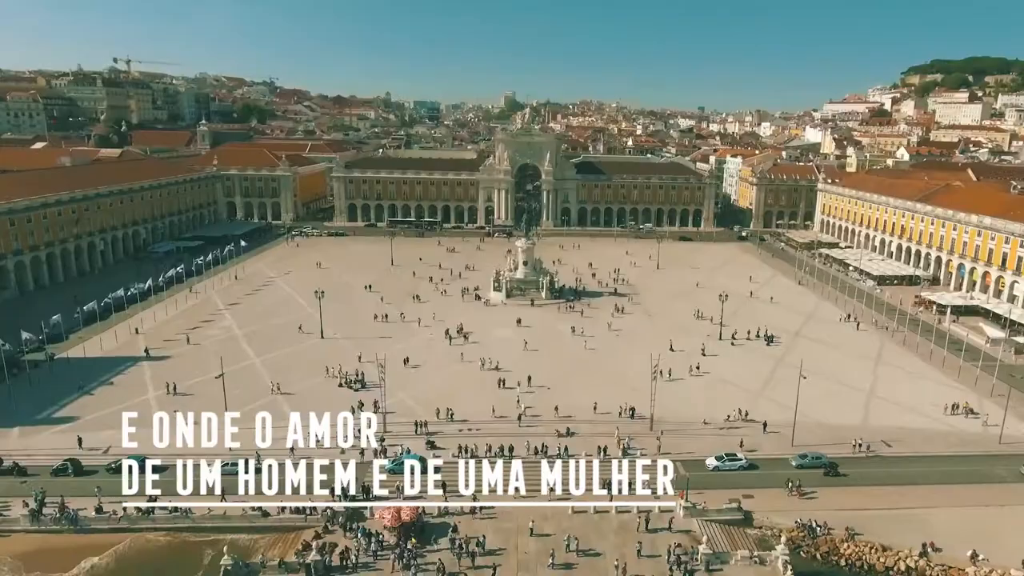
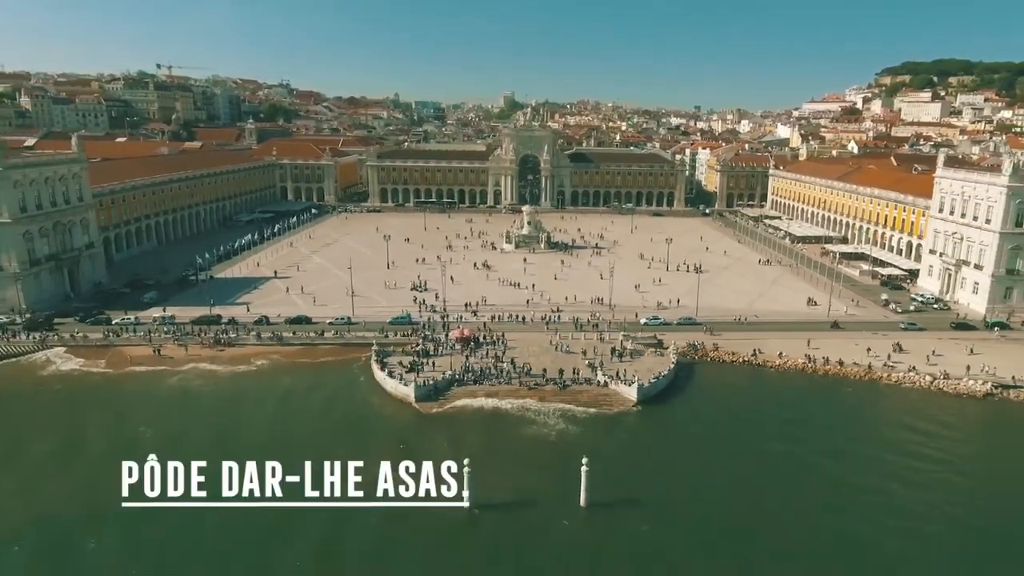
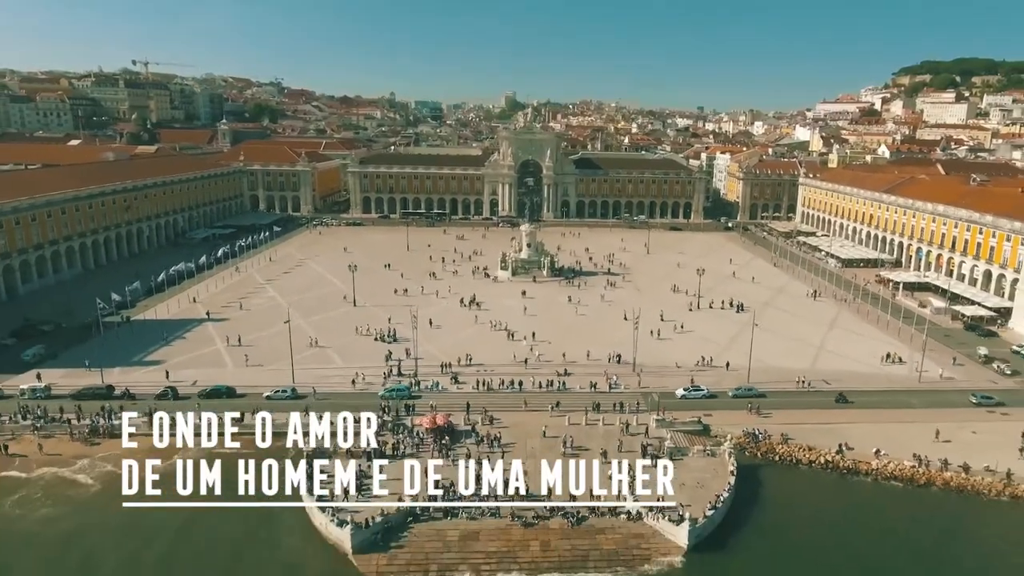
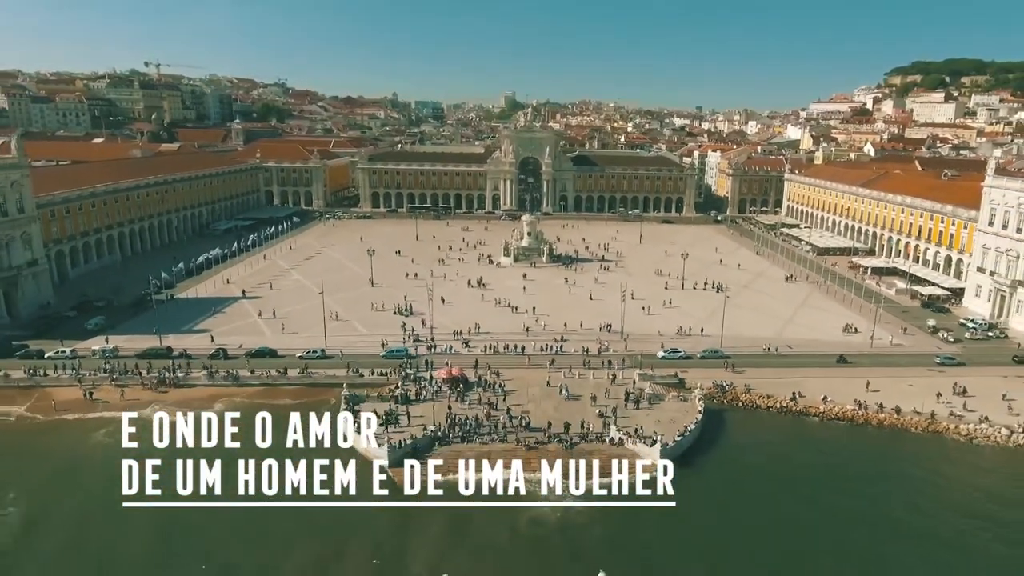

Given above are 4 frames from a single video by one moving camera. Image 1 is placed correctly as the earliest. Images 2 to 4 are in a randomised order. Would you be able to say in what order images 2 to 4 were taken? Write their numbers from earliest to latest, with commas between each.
3, 4, 2
